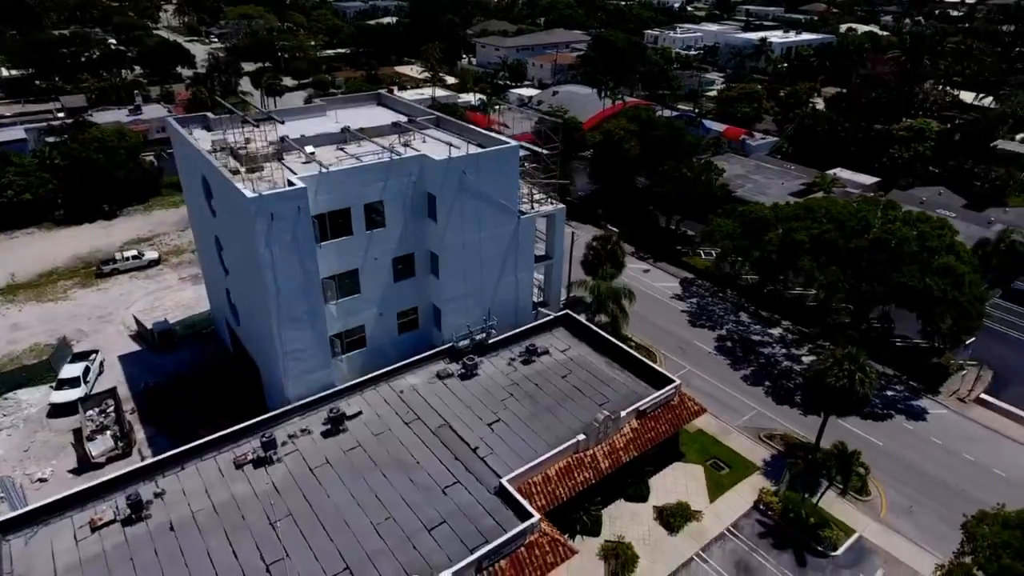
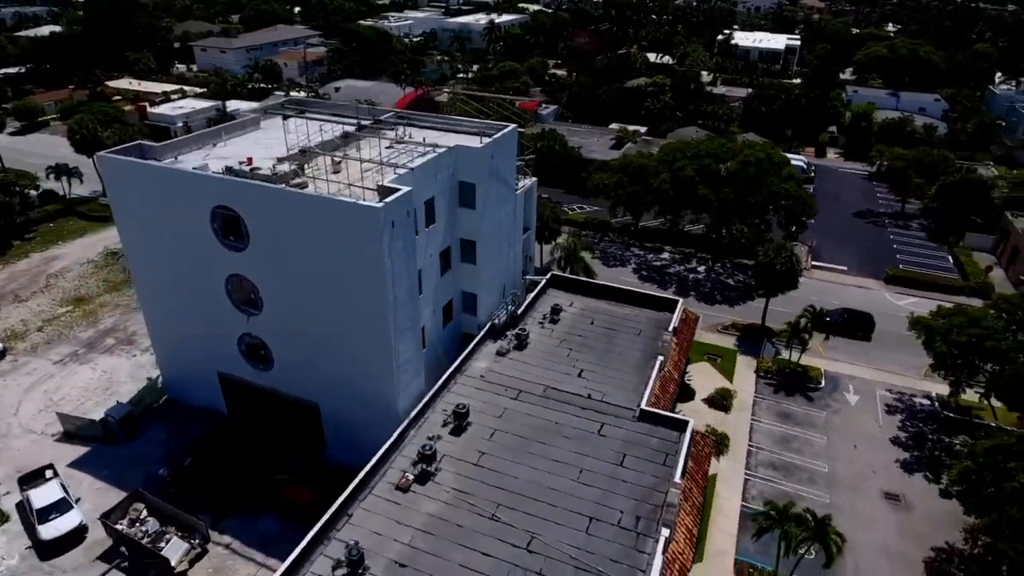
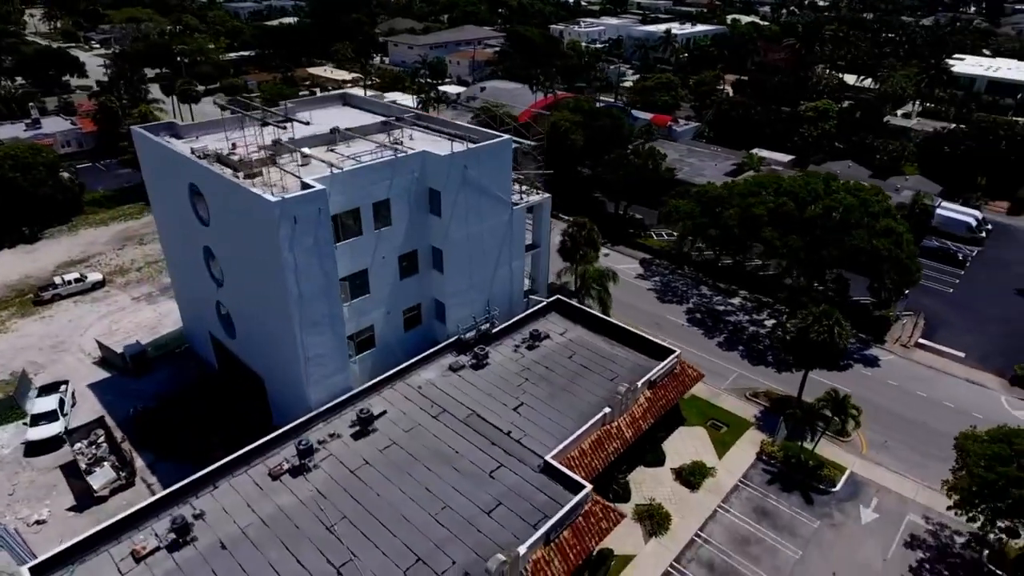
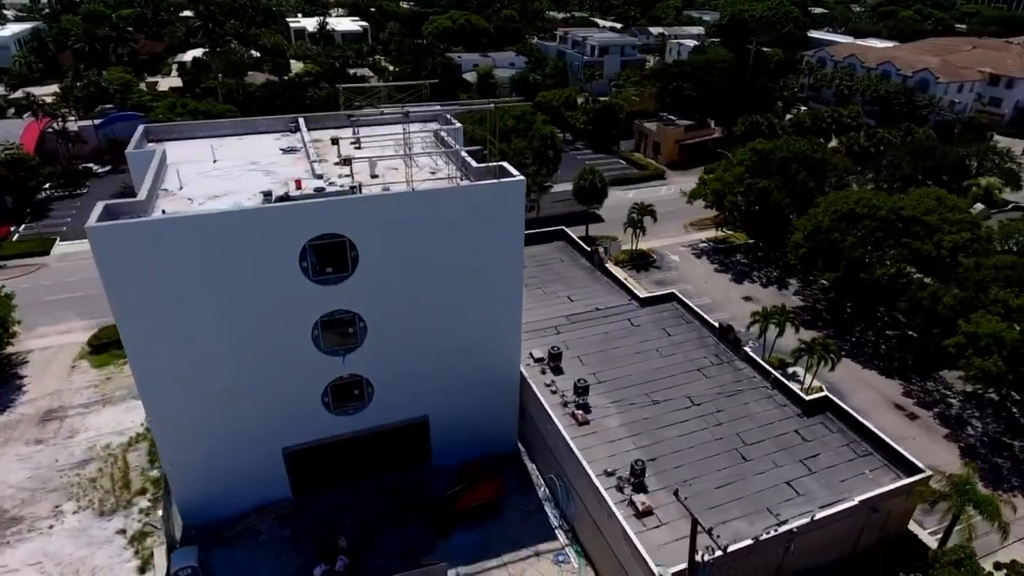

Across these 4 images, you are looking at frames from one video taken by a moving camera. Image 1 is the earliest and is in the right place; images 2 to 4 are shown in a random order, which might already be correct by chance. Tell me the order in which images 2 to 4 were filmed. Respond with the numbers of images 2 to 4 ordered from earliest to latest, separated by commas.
3, 2, 4
